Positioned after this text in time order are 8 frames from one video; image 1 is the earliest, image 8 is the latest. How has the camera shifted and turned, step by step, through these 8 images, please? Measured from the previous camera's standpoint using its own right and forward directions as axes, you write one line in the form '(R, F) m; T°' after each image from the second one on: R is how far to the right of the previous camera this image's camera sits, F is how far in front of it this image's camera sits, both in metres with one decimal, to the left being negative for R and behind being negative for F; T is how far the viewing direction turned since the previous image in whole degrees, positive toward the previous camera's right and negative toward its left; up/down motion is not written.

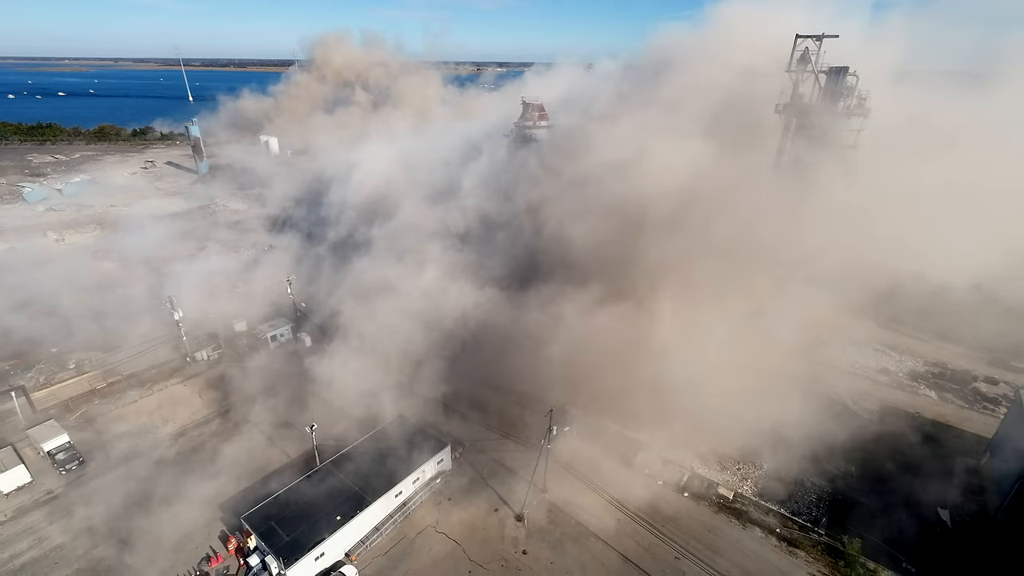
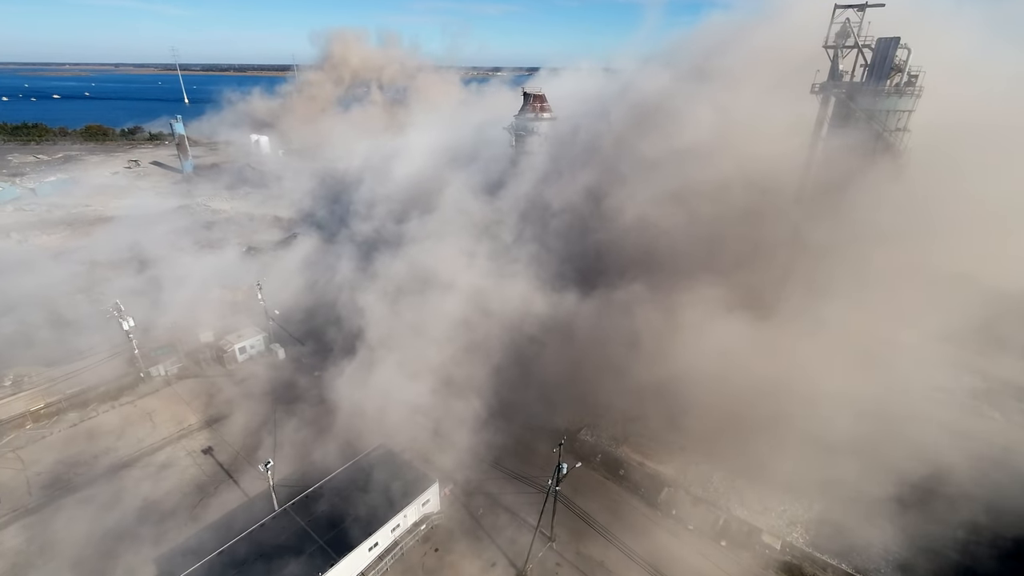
(0.0, +2.2) m; 0°
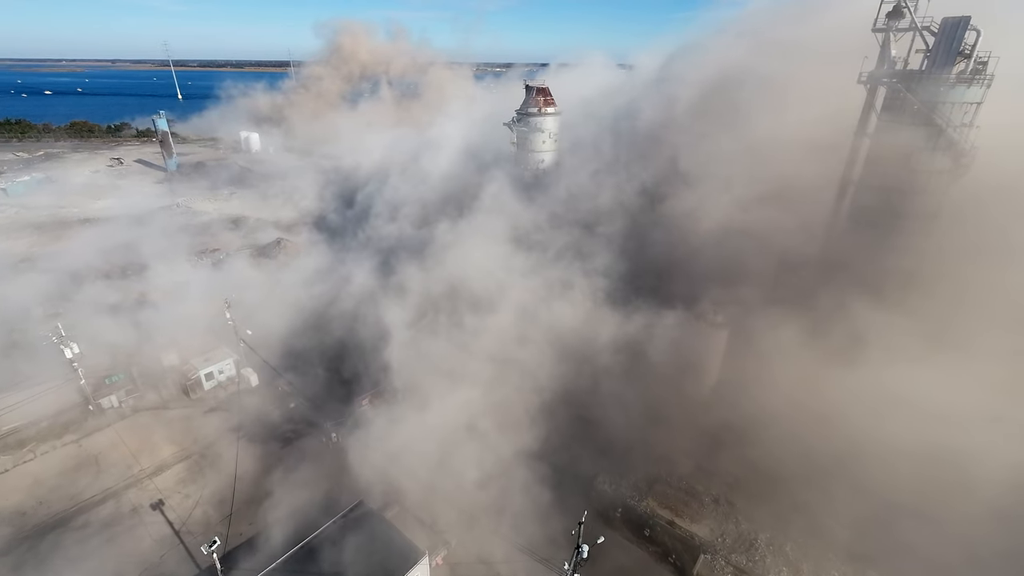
(-0.1, +2.0) m; 0°
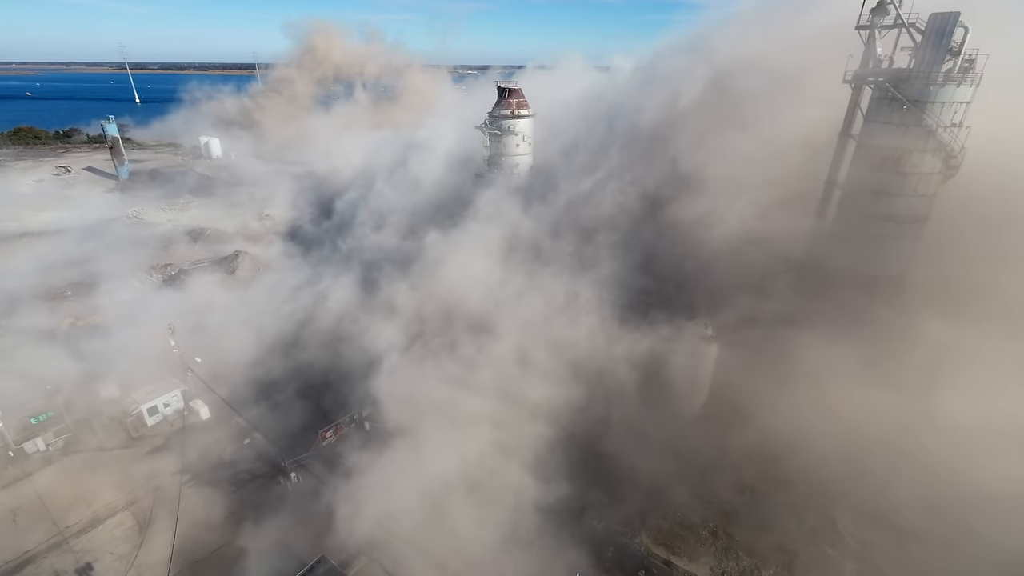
(0.0, +1.0) m; +3°
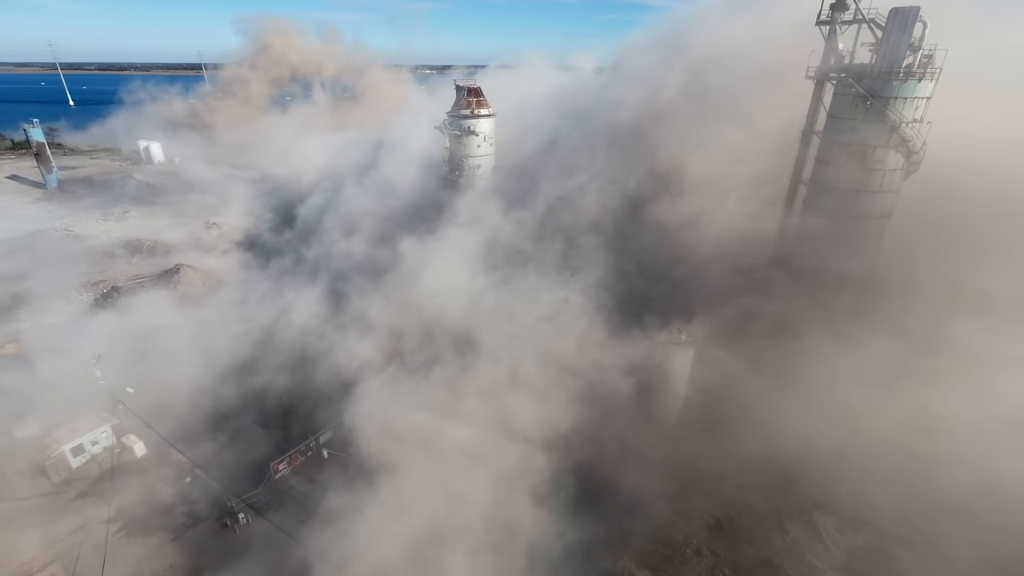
(0.0, +0.8) m; +4°
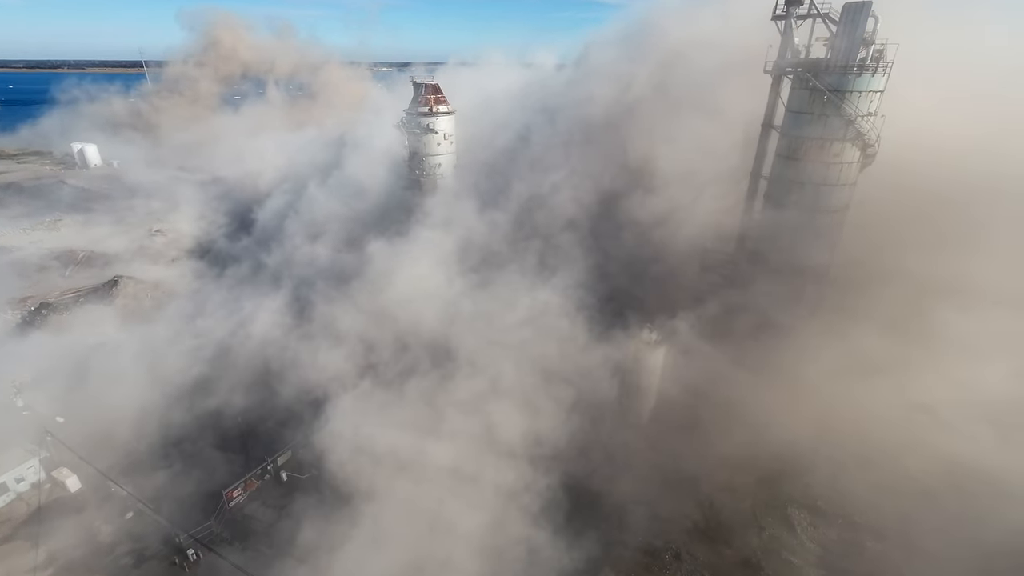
(0.0, +0.5) m; +4°
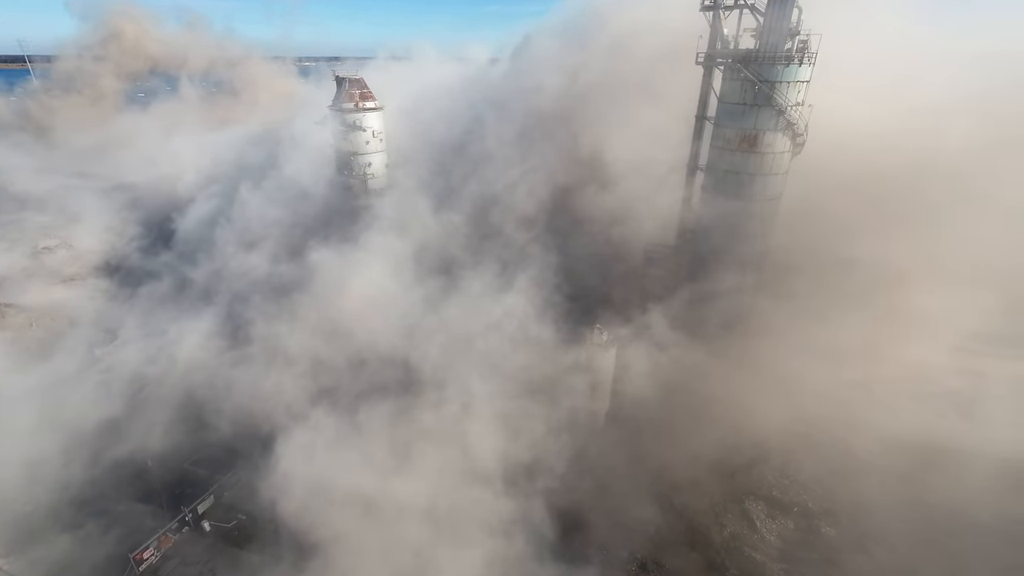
(0.0, +0.7) m; +7°
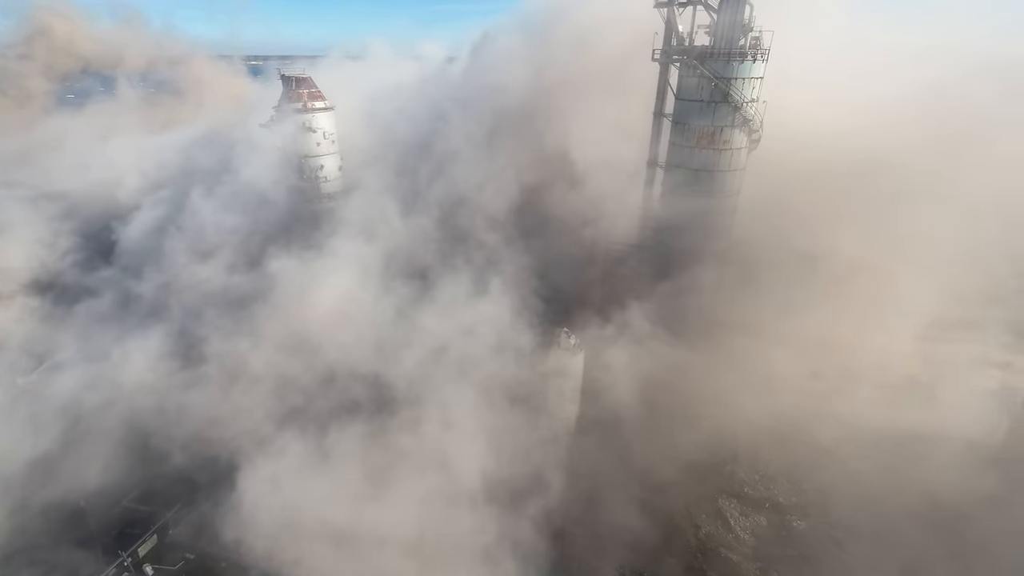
(0.0, +0.4) m; +4°
